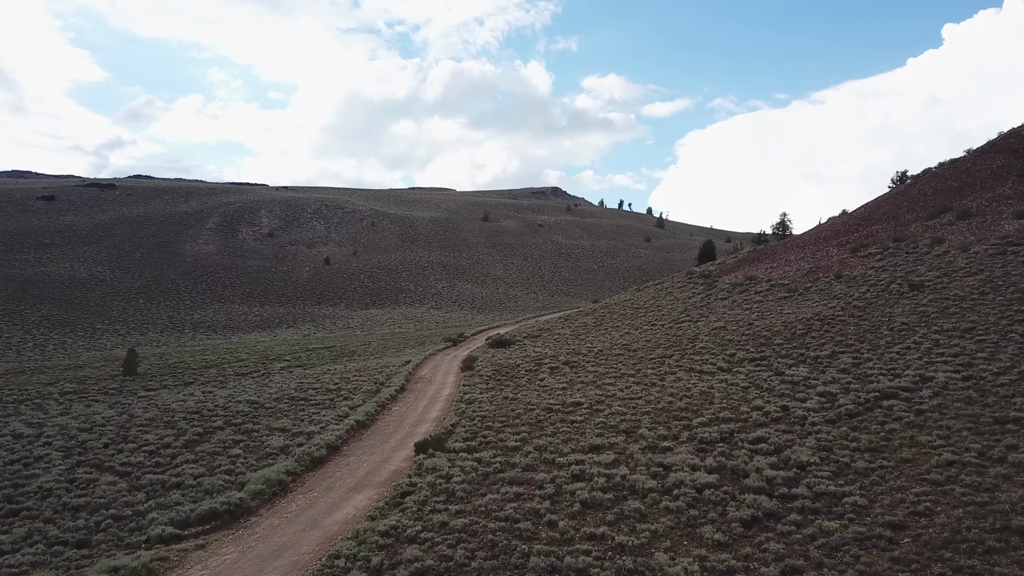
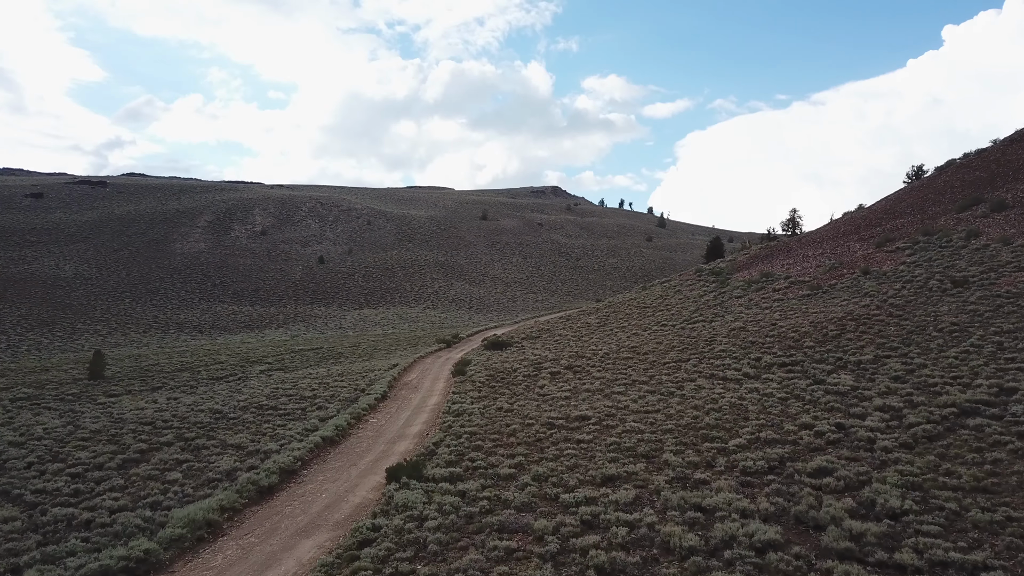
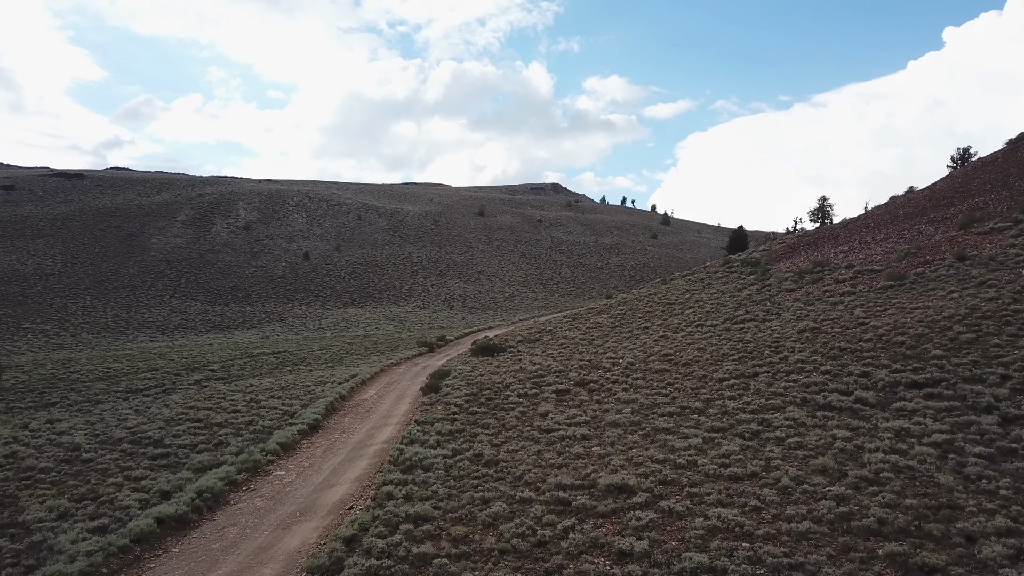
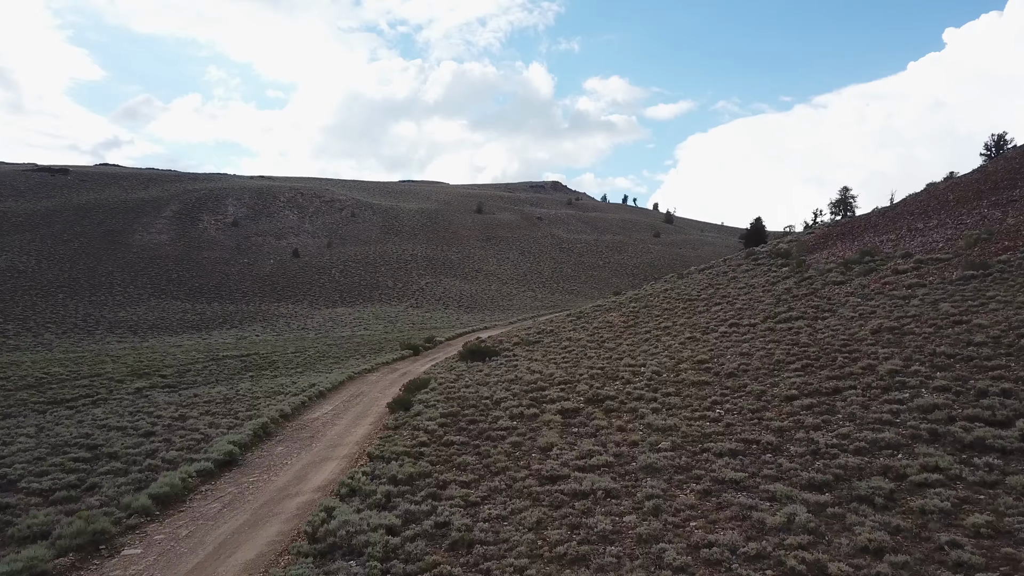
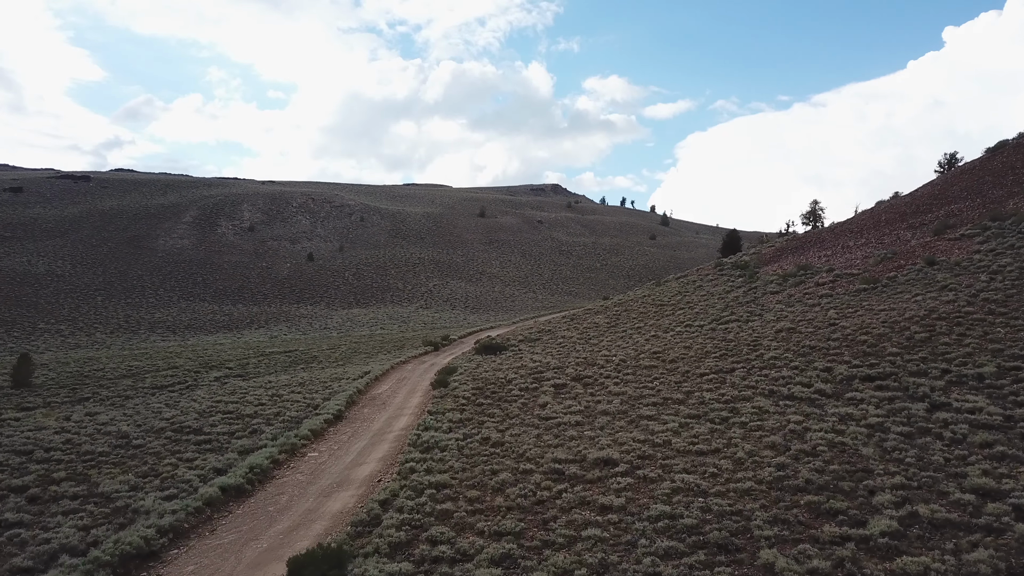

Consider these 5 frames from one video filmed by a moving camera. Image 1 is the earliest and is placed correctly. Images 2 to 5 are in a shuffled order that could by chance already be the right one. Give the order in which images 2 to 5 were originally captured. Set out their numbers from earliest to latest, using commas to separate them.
2, 5, 3, 4
